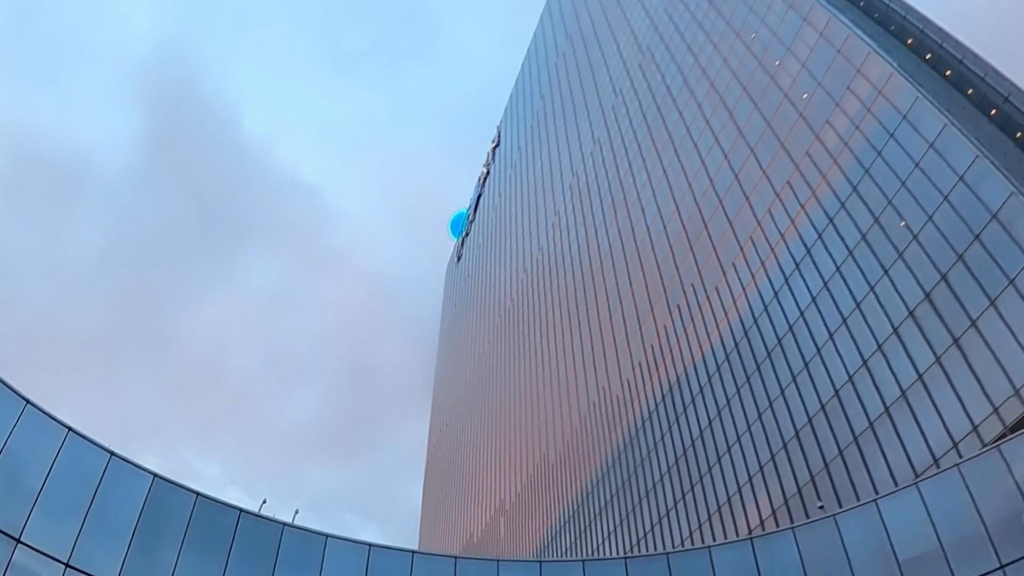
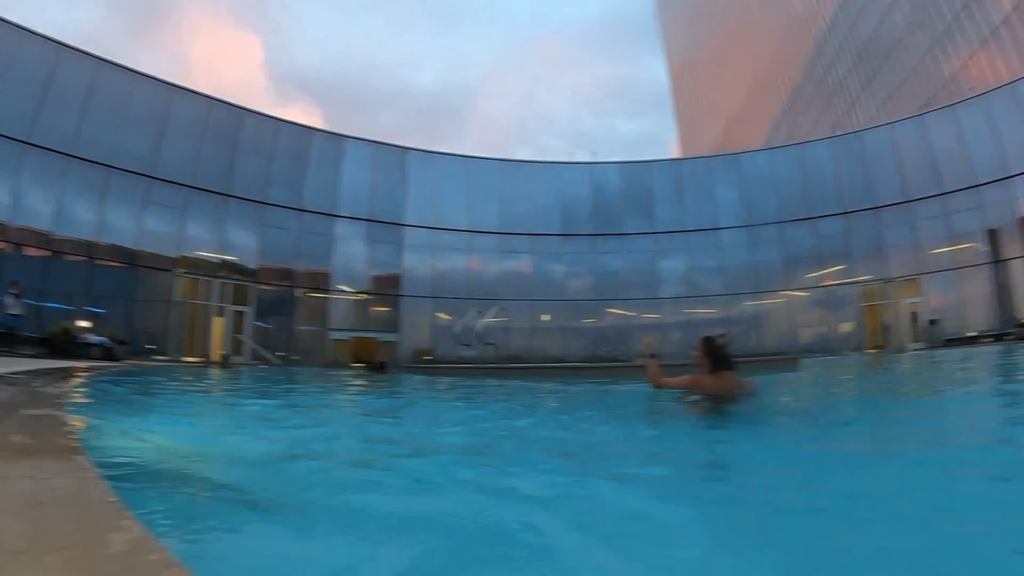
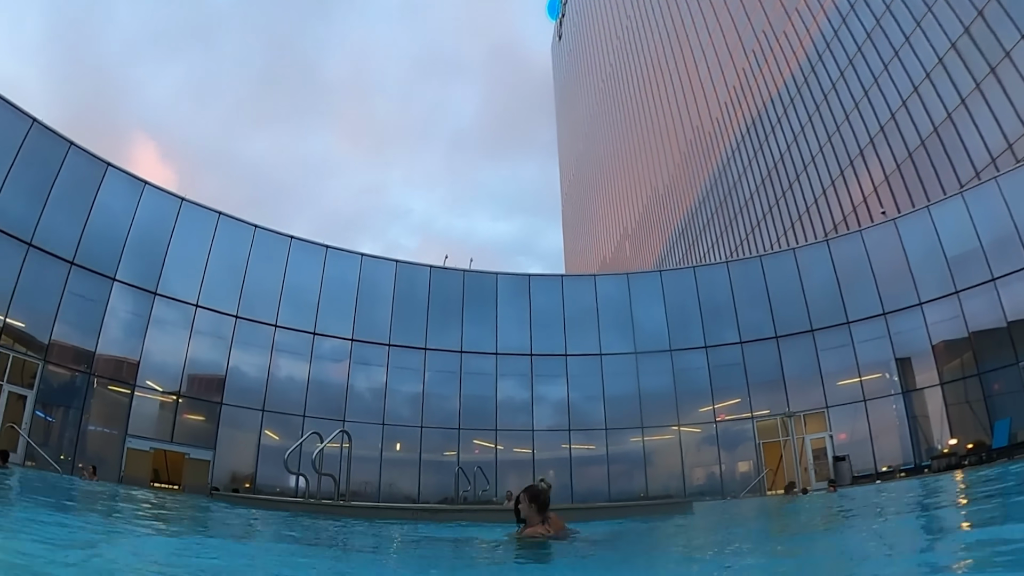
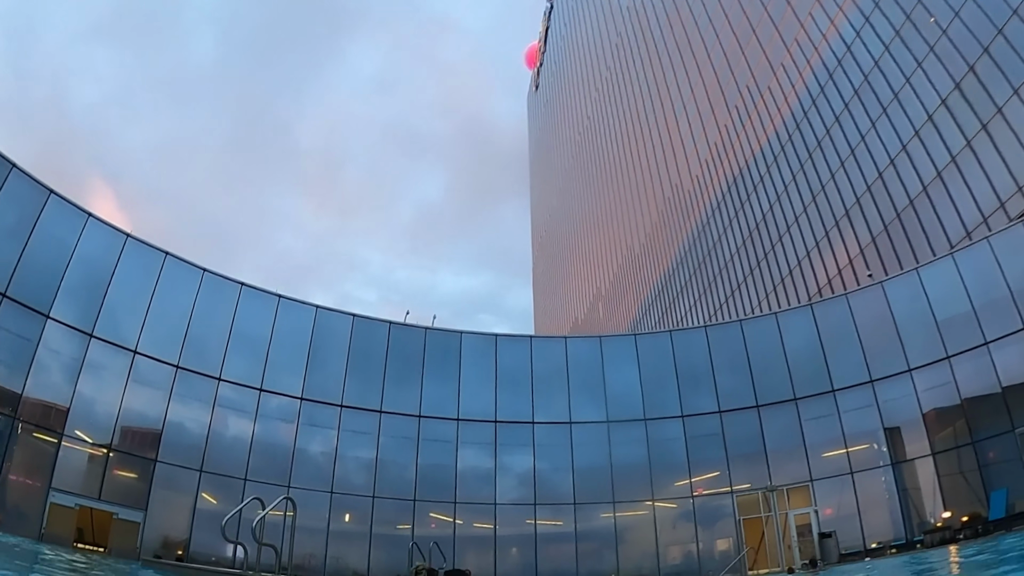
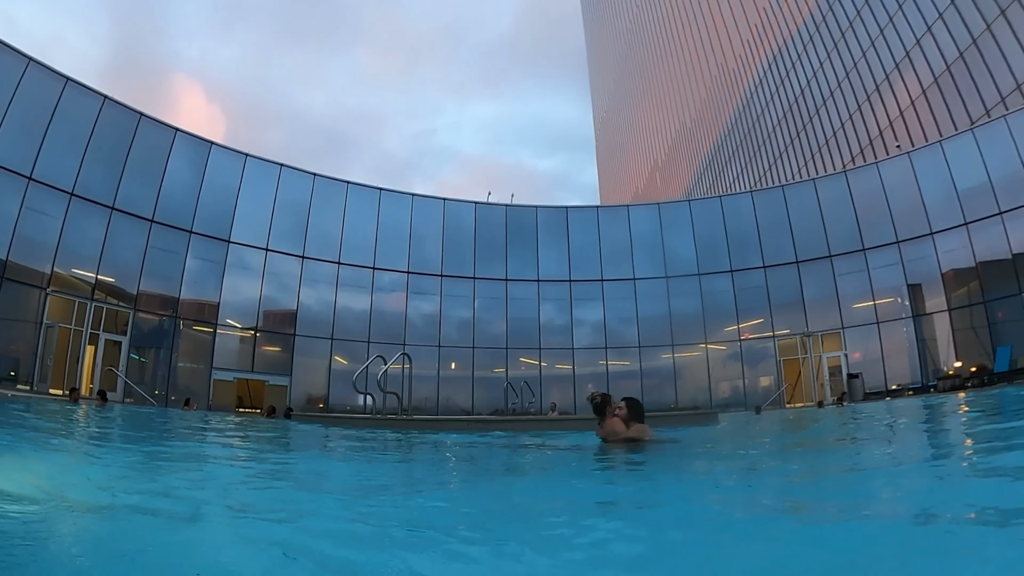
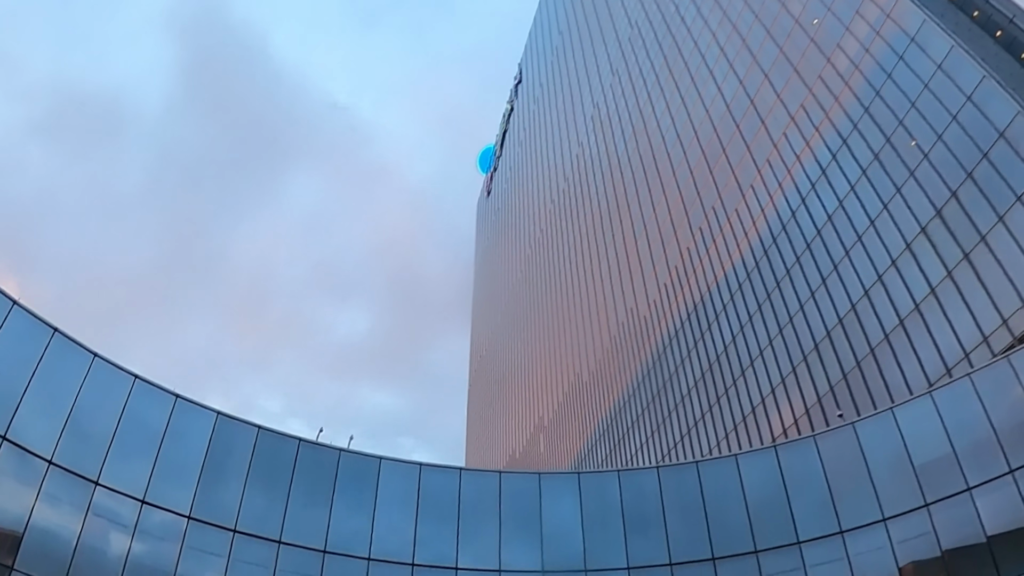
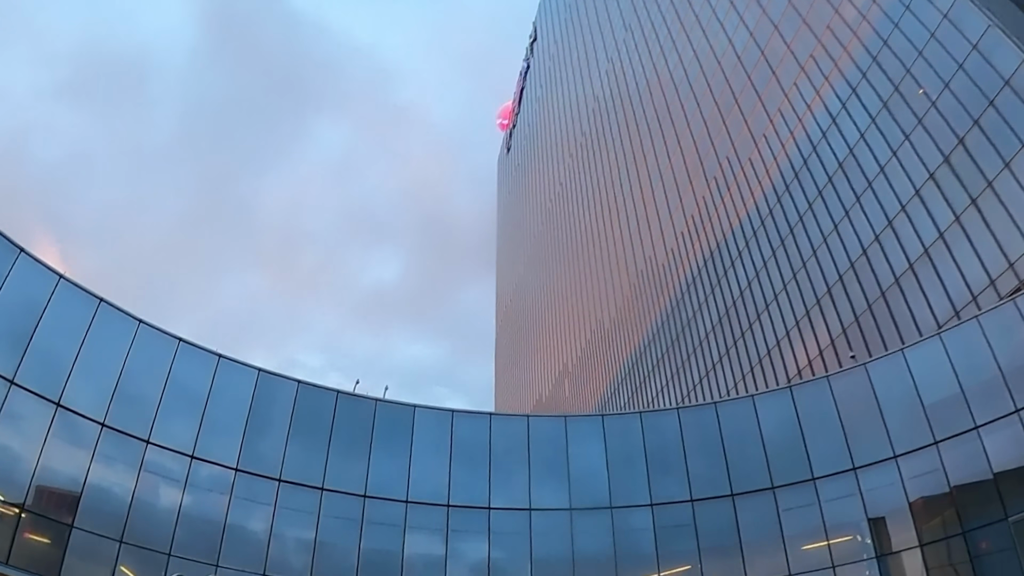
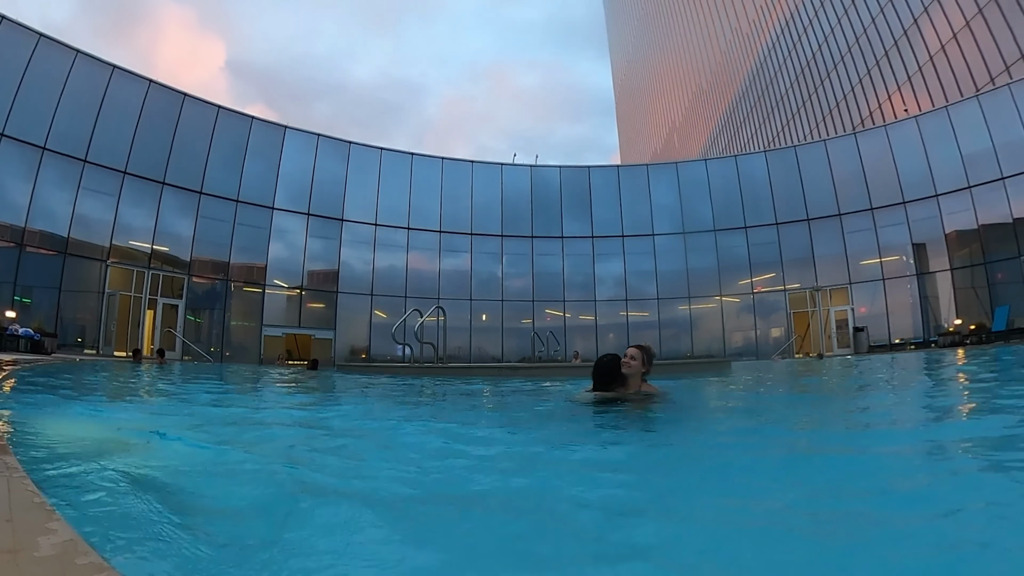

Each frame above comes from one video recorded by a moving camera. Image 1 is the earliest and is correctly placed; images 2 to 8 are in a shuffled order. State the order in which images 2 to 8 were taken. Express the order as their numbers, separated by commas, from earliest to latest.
6, 7, 4, 3, 5, 8, 2
